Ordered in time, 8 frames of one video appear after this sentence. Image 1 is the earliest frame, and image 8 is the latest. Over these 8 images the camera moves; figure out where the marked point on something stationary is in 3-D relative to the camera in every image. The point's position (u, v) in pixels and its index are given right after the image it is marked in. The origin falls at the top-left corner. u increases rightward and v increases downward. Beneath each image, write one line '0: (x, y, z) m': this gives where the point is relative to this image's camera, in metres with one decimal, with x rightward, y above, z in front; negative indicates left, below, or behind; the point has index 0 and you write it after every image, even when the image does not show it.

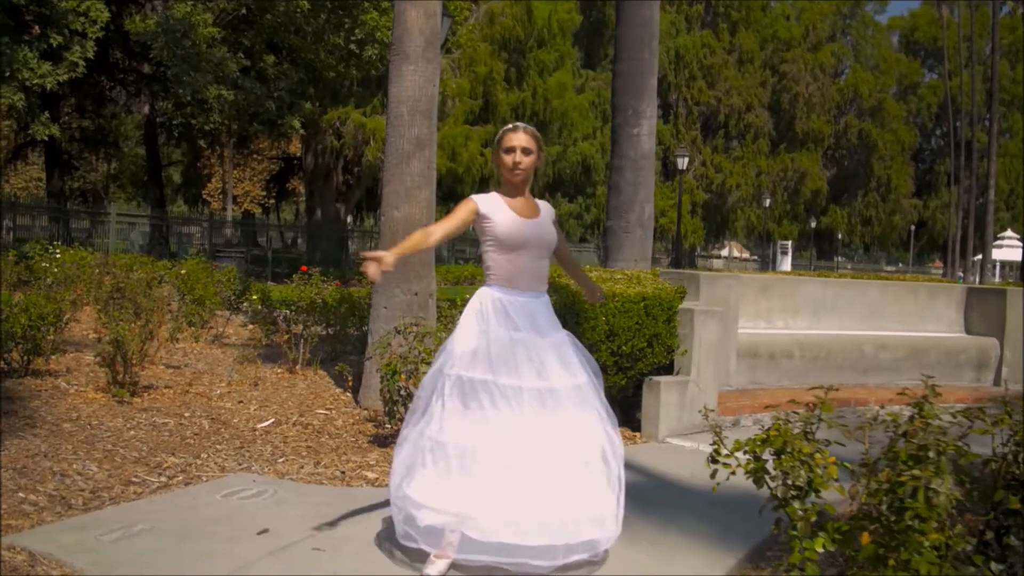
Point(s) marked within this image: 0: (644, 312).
0: (+0.8, -0.1, +7.6) m
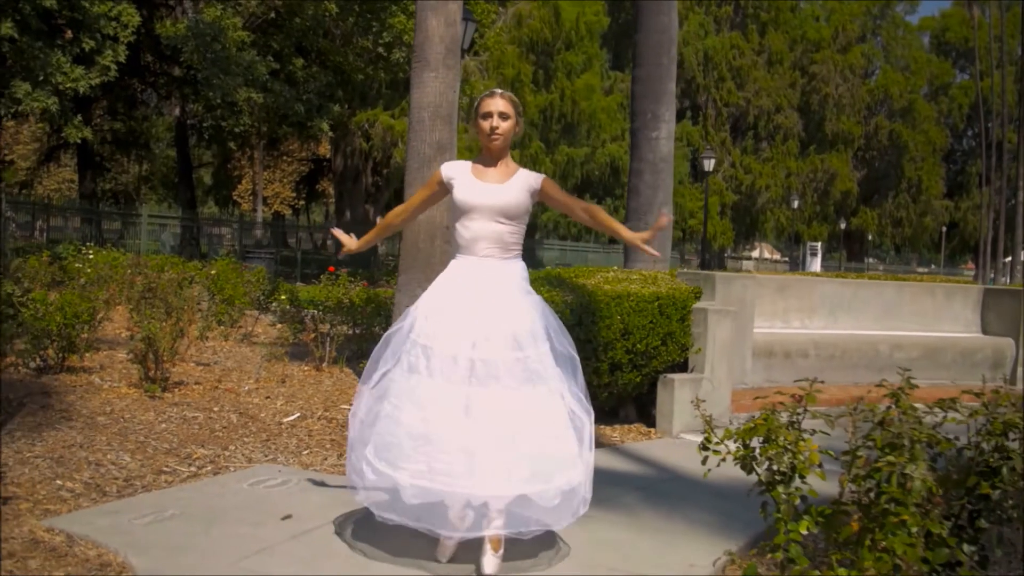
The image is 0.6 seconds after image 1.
0: (+0.9, -0.1, +7.8) m
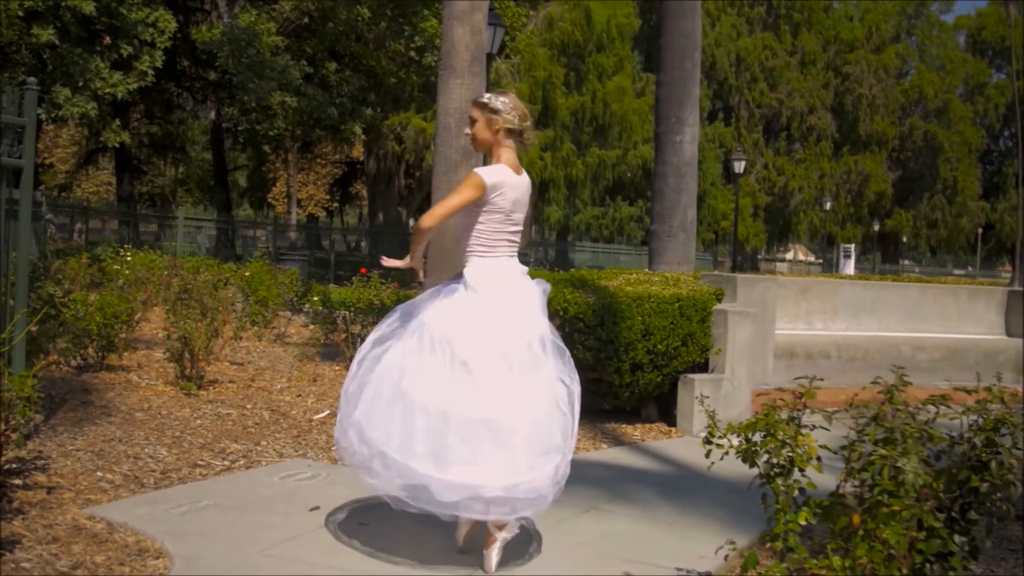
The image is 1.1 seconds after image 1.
0: (+1.0, -0.2, +7.9) m
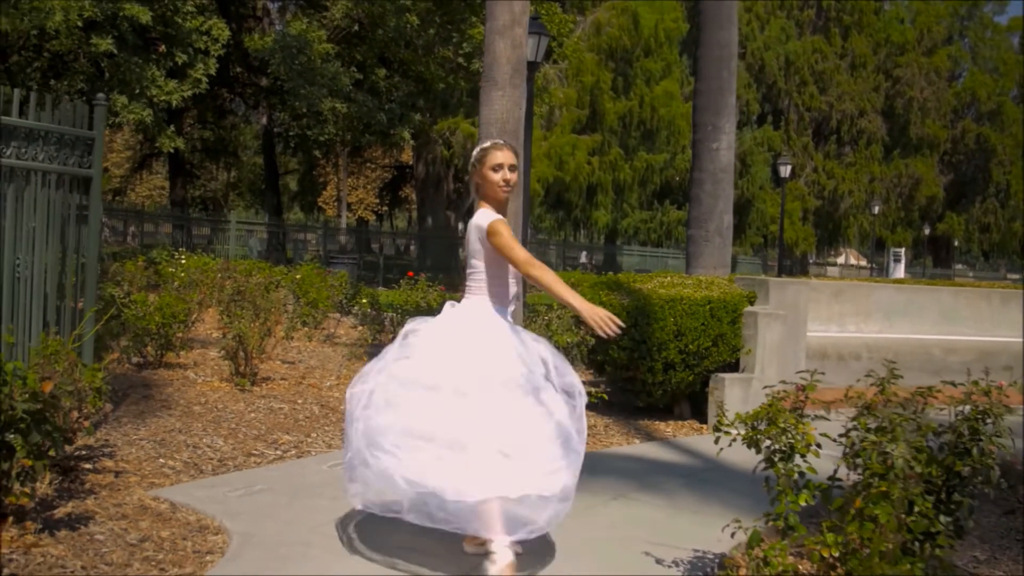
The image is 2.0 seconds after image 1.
0: (+1.3, -0.2, +8.3) m
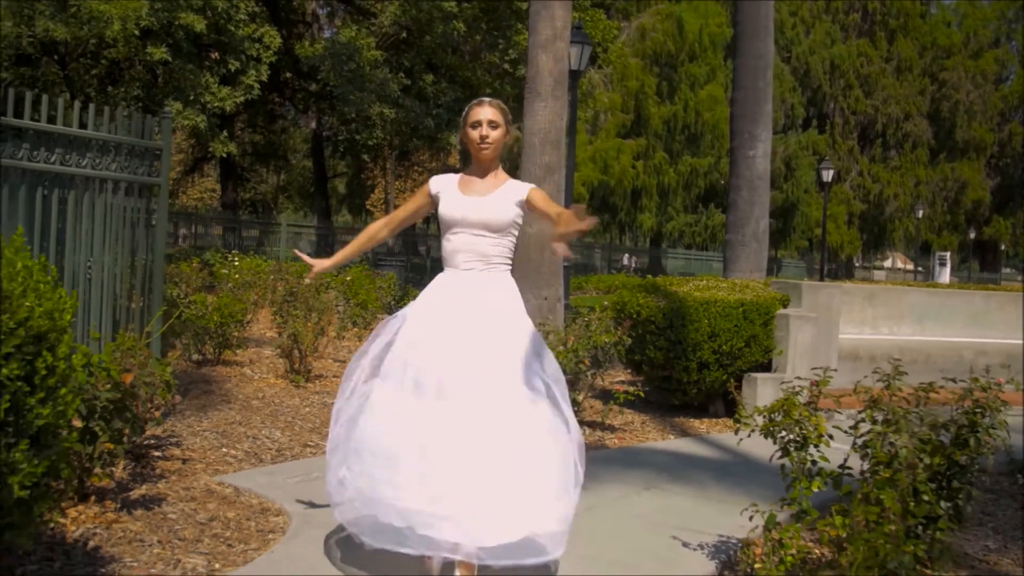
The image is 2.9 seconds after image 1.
0: (+1.6, -0.2, +8.6) m
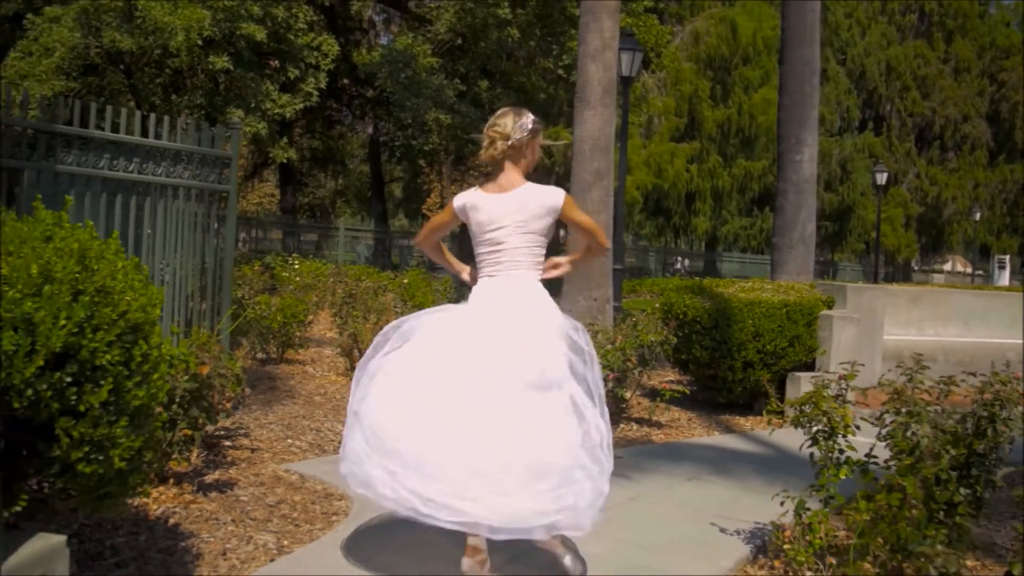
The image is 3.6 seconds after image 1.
0: (+1.9, -0.2, +8.9) m
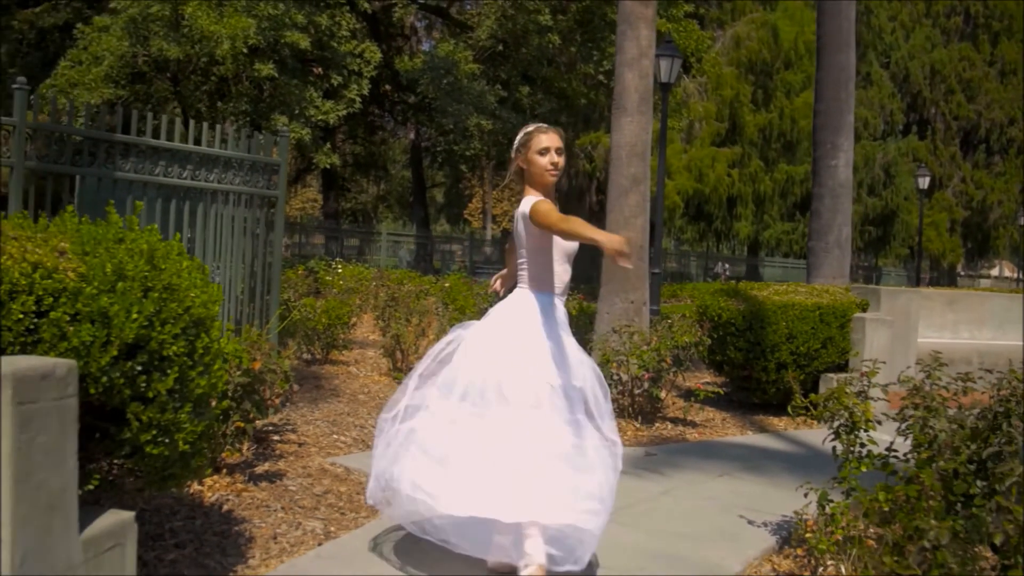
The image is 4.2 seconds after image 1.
0: (+2.2, -0.2, +9.0) m
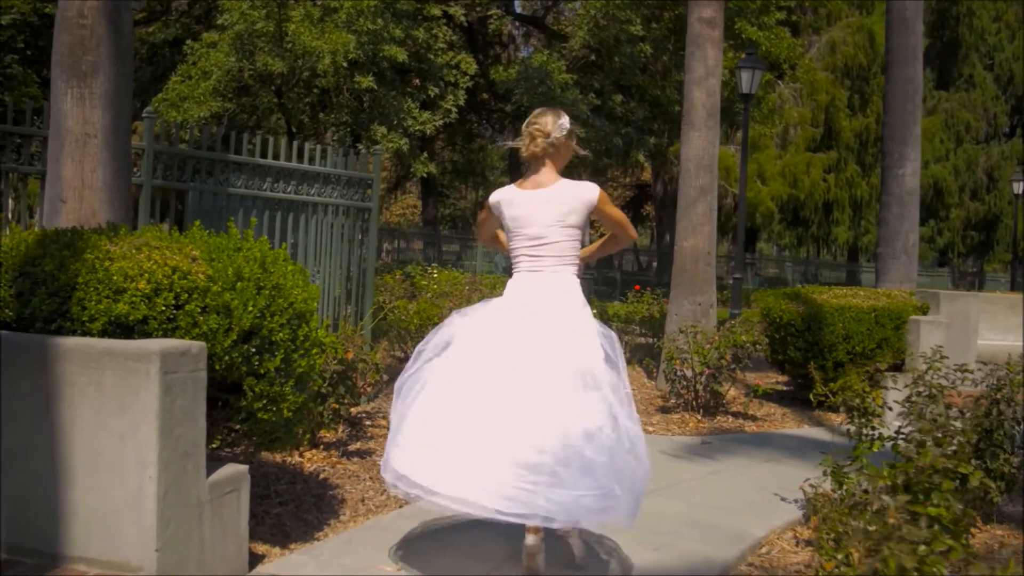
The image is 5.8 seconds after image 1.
0: (+2.8, -0.2, +9.6) m
